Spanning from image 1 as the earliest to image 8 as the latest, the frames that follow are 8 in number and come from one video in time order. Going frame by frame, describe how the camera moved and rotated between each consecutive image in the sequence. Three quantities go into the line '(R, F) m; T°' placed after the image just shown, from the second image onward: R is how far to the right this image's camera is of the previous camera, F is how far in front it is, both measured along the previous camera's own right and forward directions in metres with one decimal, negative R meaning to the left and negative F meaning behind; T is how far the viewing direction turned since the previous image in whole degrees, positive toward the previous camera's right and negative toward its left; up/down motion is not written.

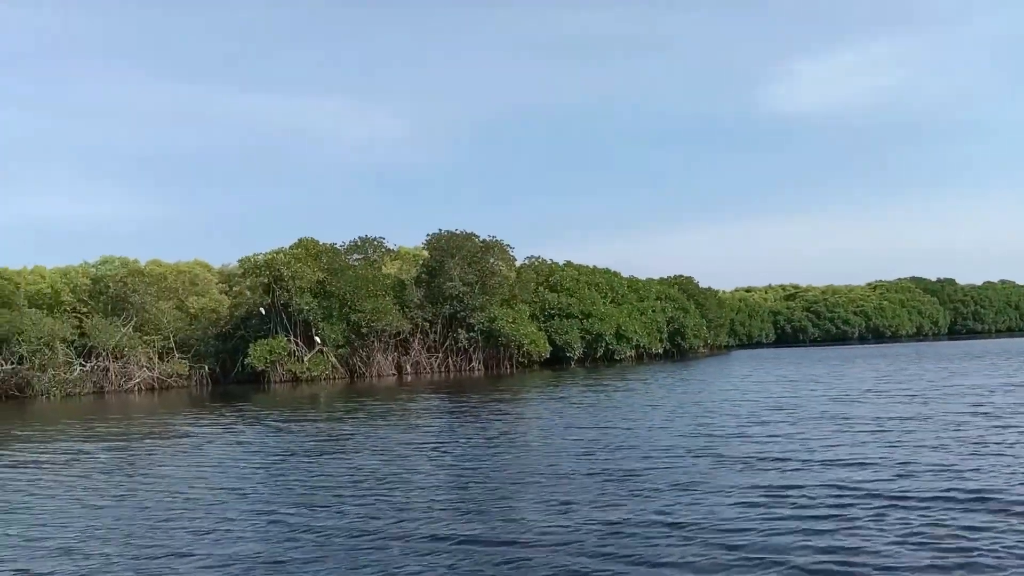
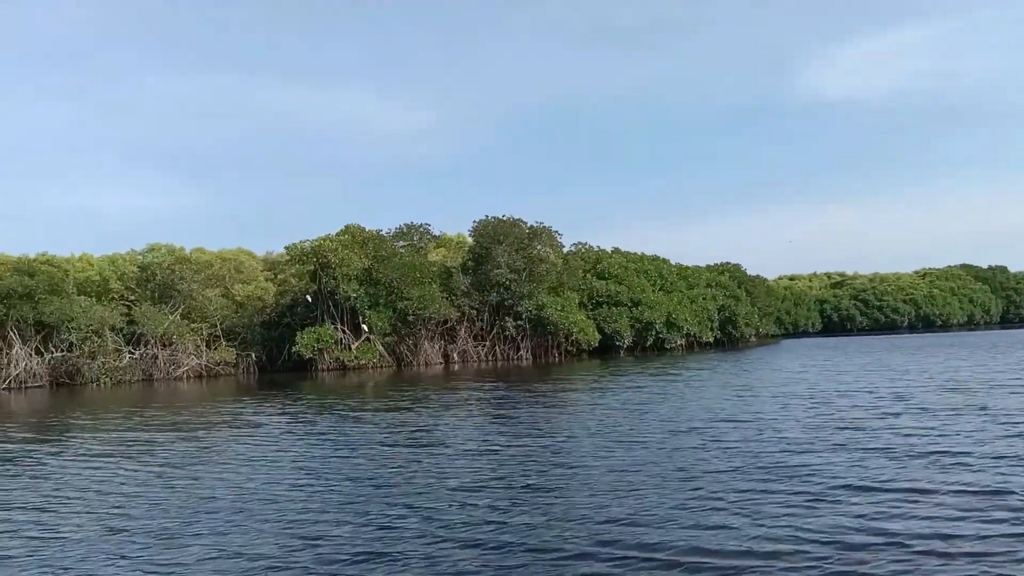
(-0.6, +0.7) m; -2°
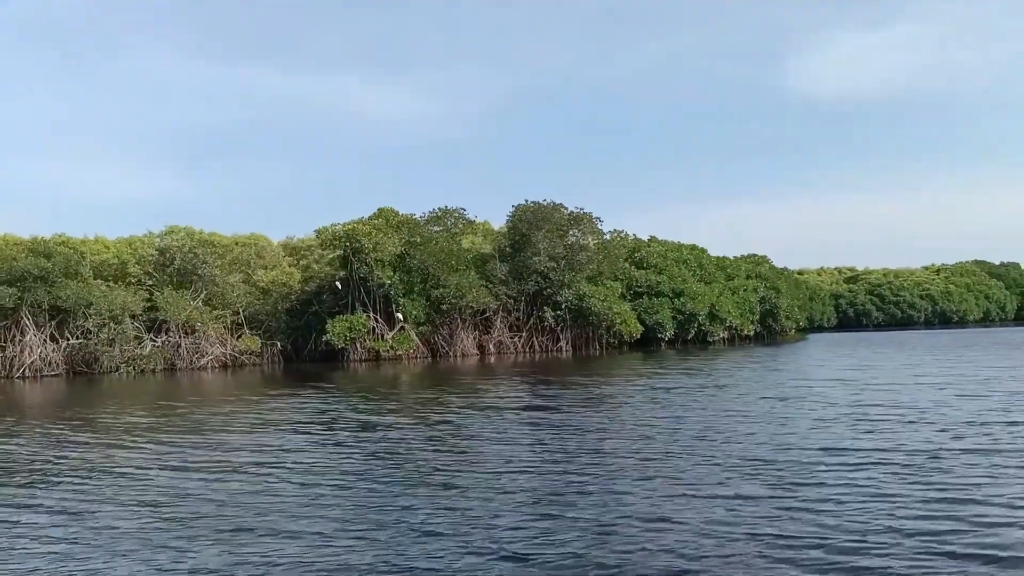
(-1.7, +1.8) m; 0°
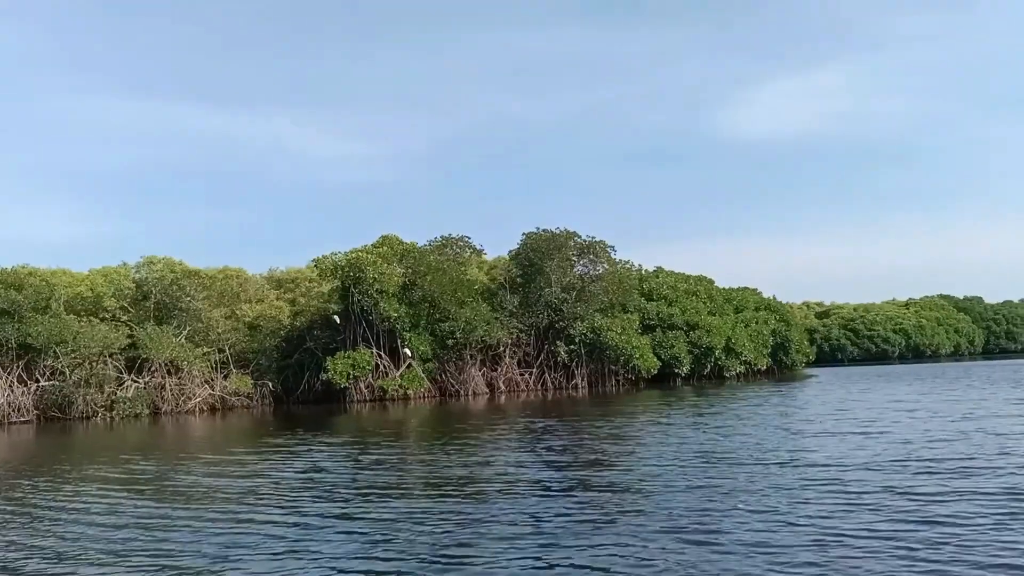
(-2.0, +2.2) m; +3°
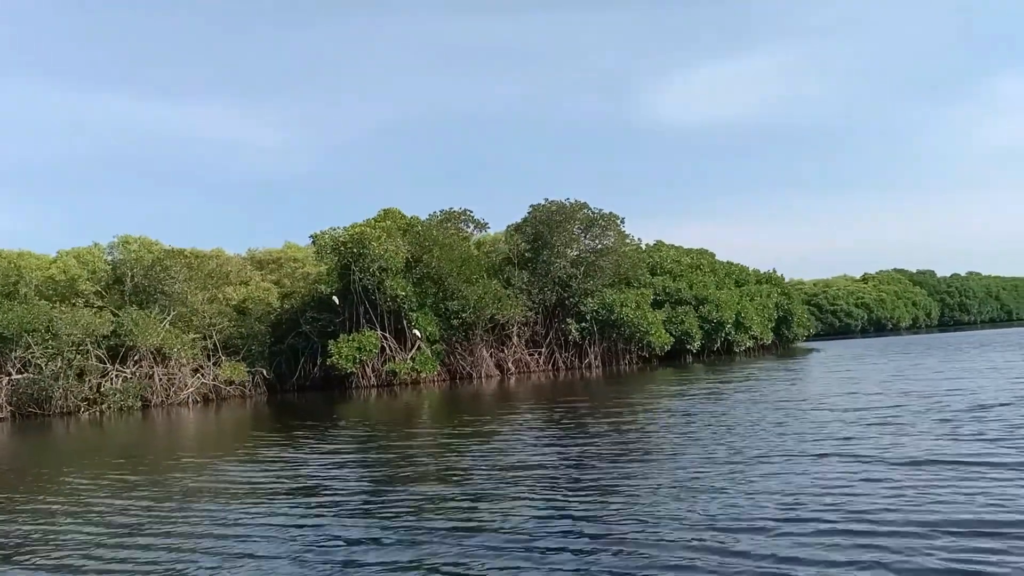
(-2.1, +1.8) m; +4°
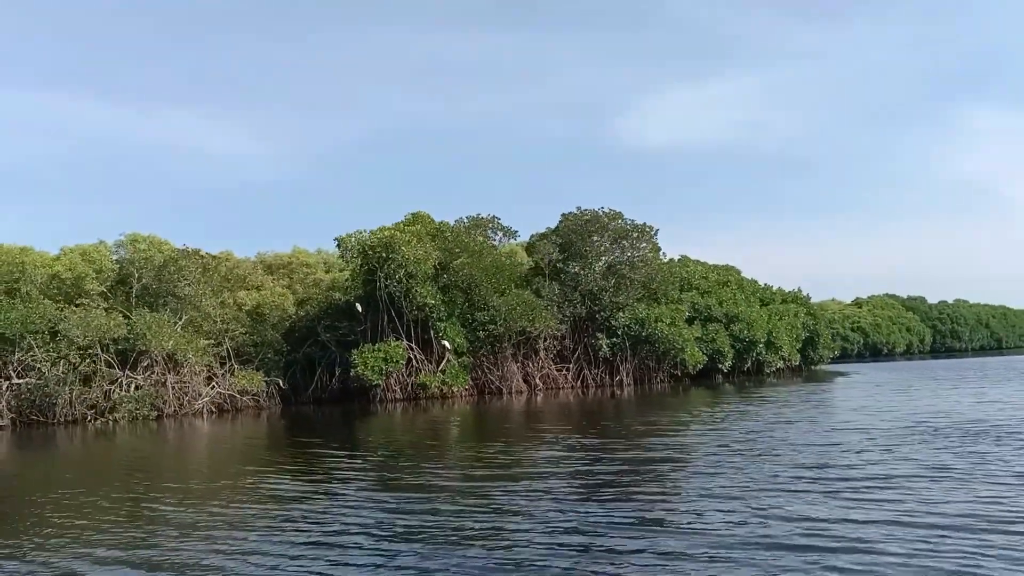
(-1.6, +1.4) m; +1°
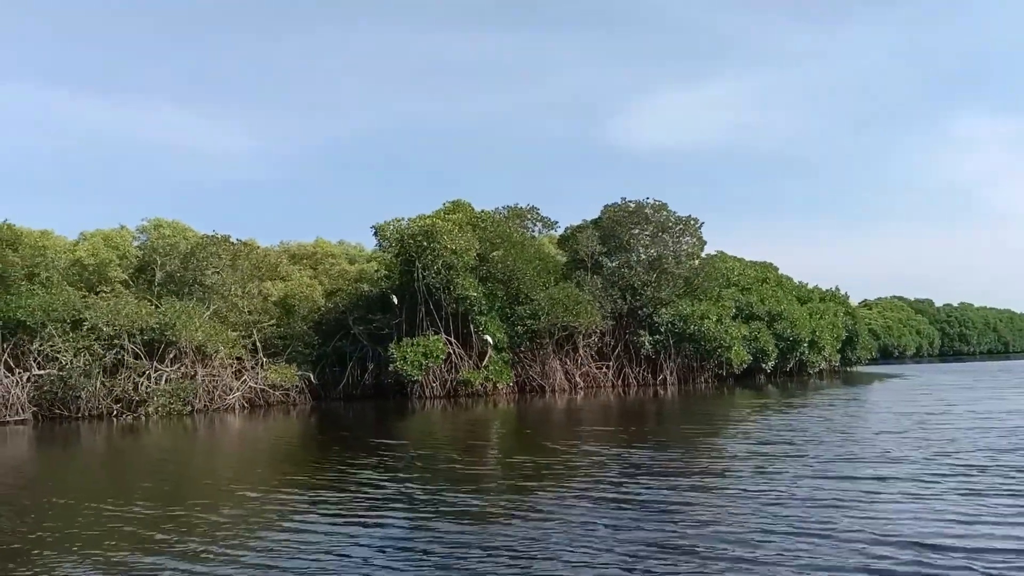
(-1.4, +1.2) m; 0°
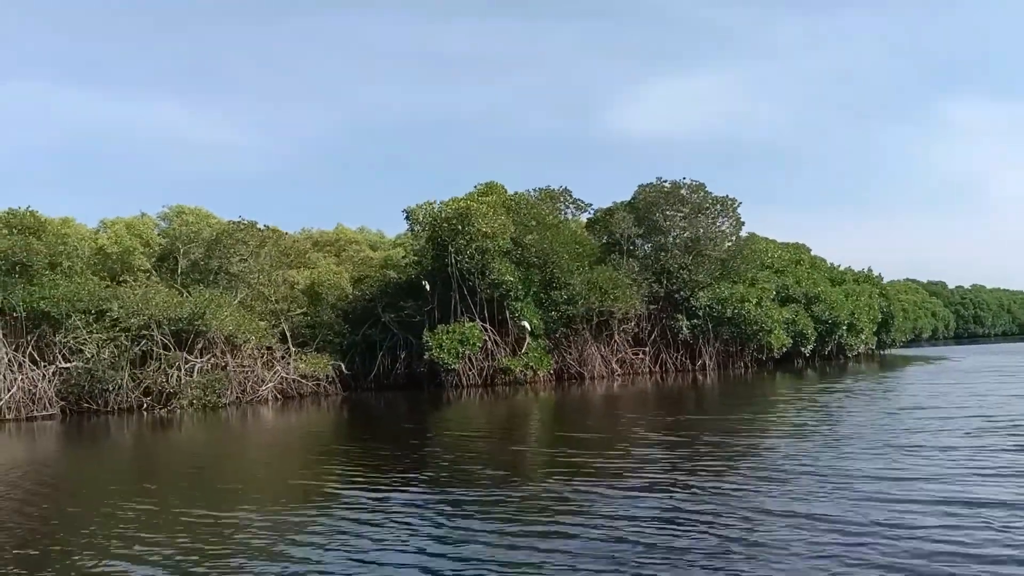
(-0.9, +0.8) m; 0°
